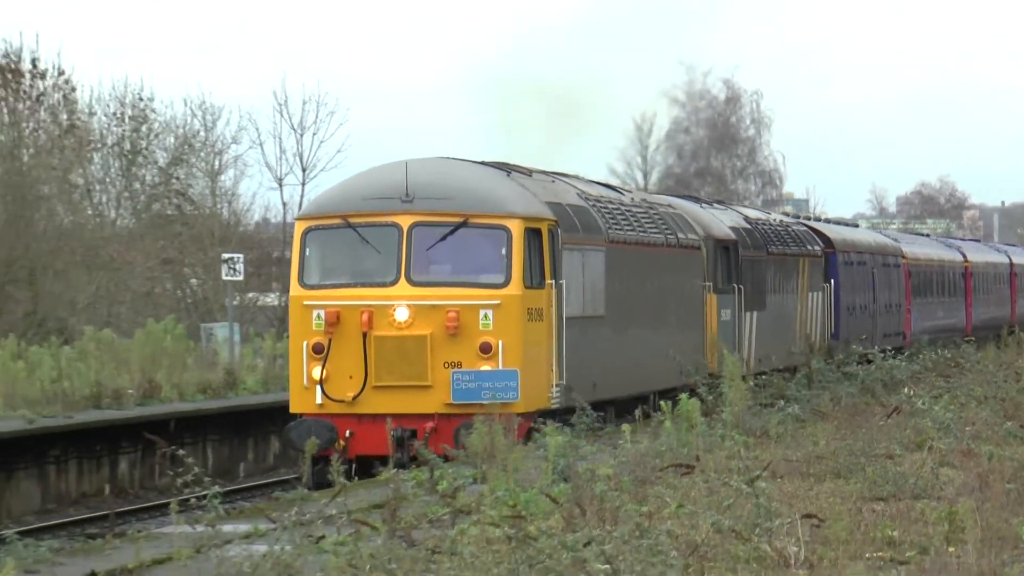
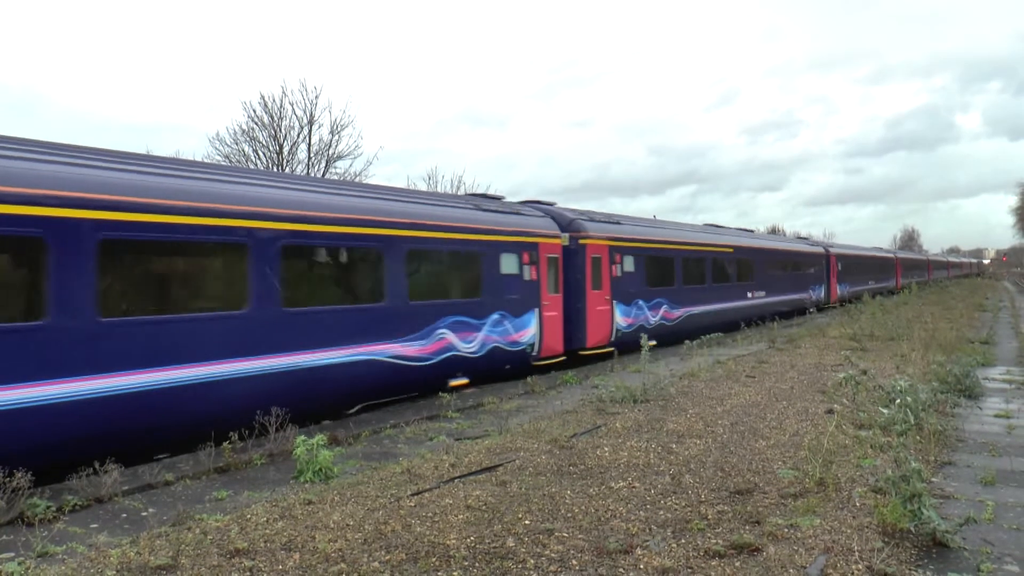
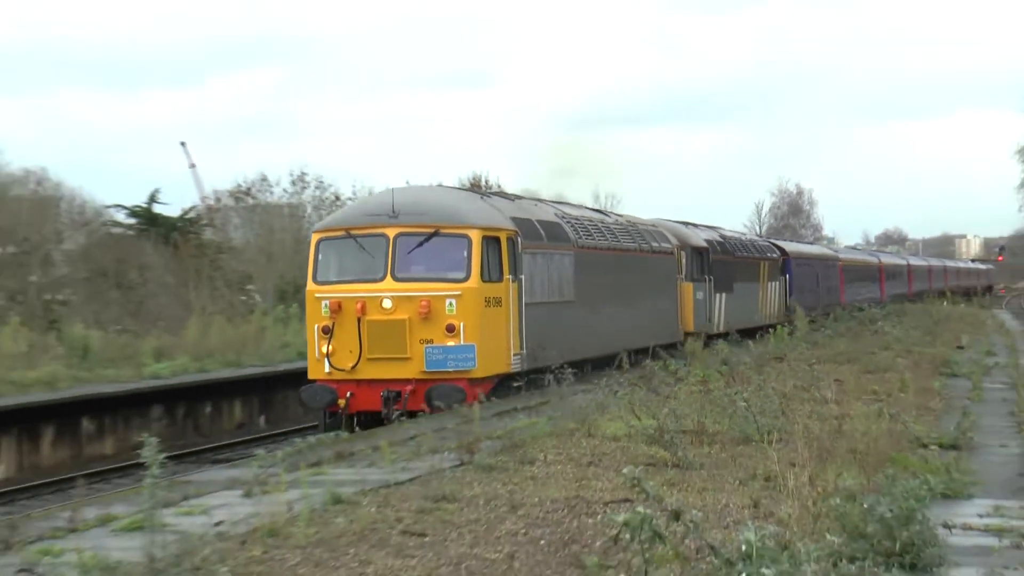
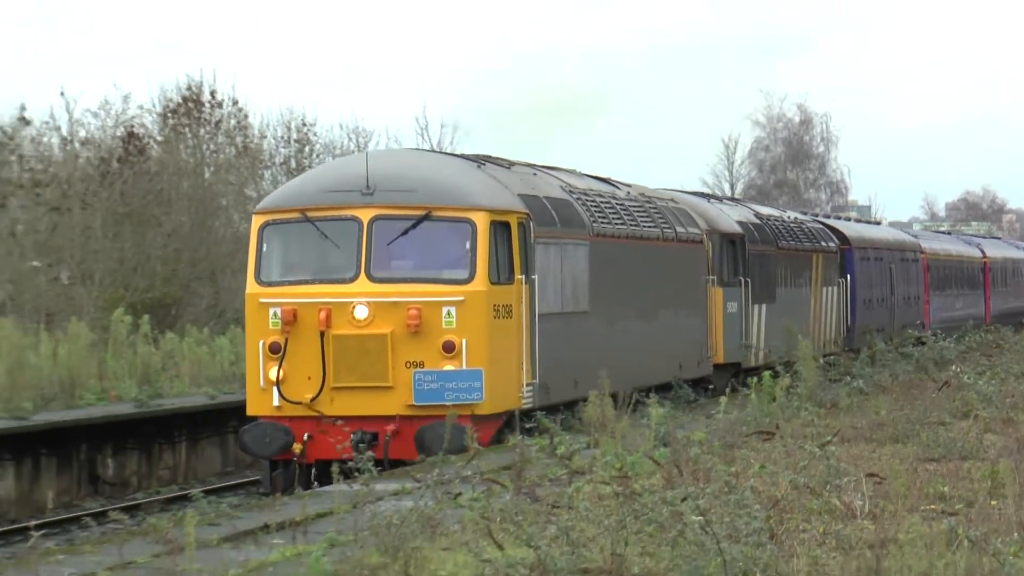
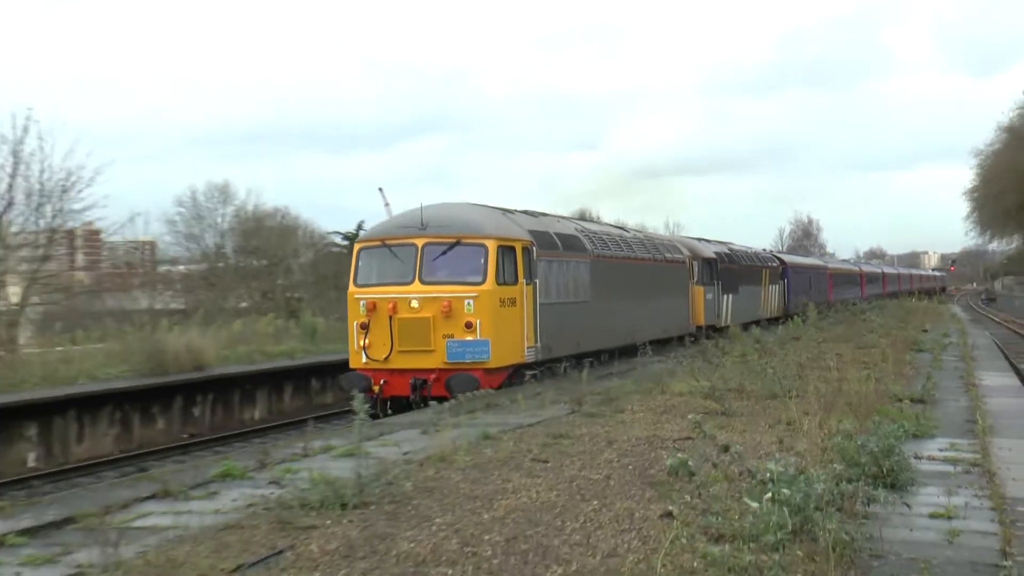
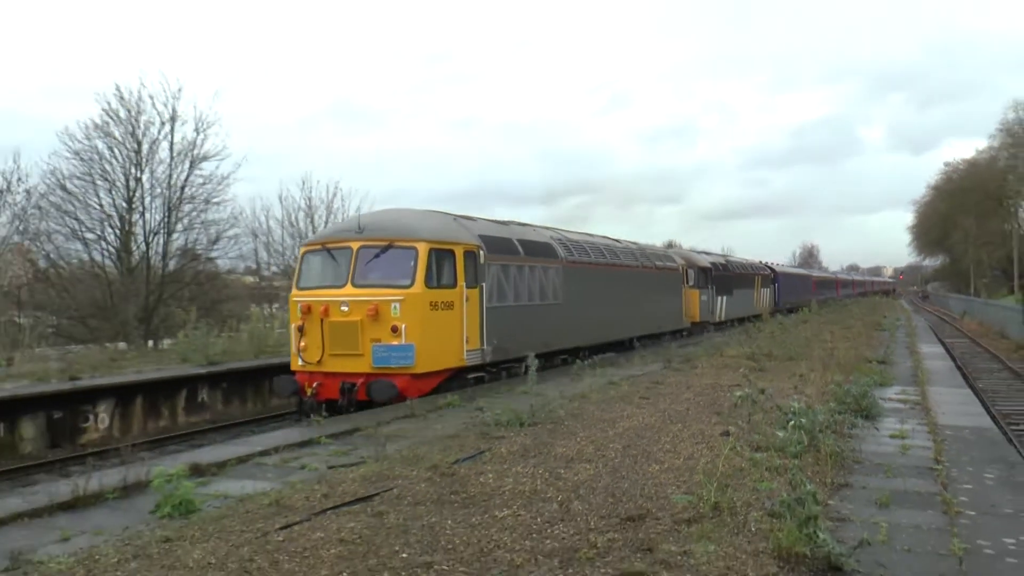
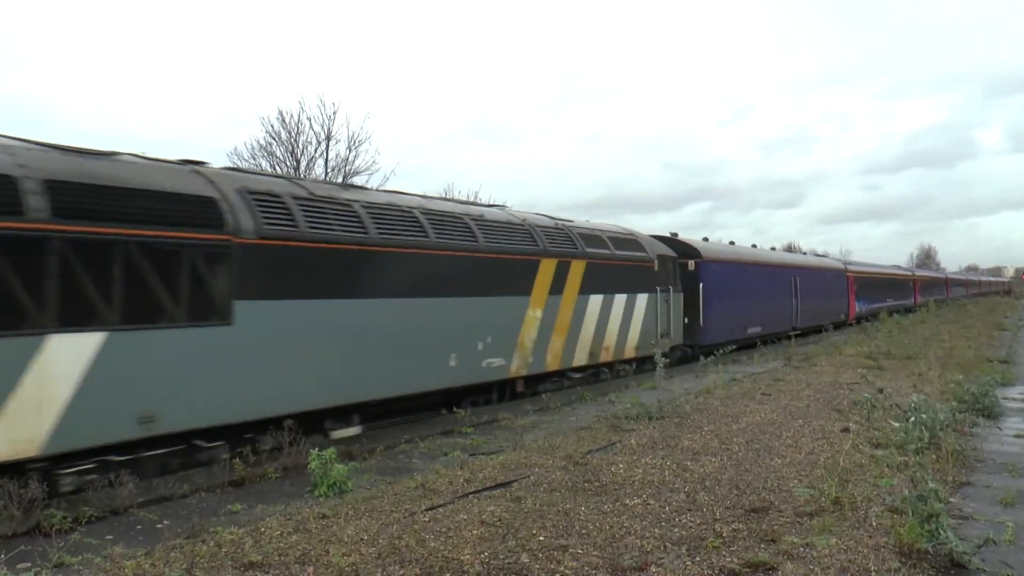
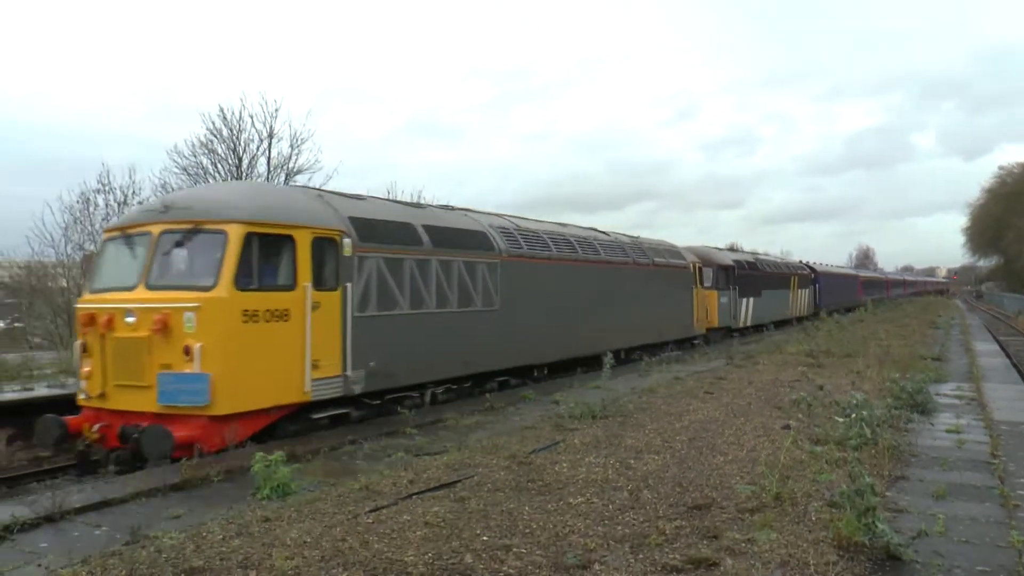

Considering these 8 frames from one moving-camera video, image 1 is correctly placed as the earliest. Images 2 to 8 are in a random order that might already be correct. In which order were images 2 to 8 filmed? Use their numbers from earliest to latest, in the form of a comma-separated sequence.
4, 3, 5, 6, 8, 7, 2
